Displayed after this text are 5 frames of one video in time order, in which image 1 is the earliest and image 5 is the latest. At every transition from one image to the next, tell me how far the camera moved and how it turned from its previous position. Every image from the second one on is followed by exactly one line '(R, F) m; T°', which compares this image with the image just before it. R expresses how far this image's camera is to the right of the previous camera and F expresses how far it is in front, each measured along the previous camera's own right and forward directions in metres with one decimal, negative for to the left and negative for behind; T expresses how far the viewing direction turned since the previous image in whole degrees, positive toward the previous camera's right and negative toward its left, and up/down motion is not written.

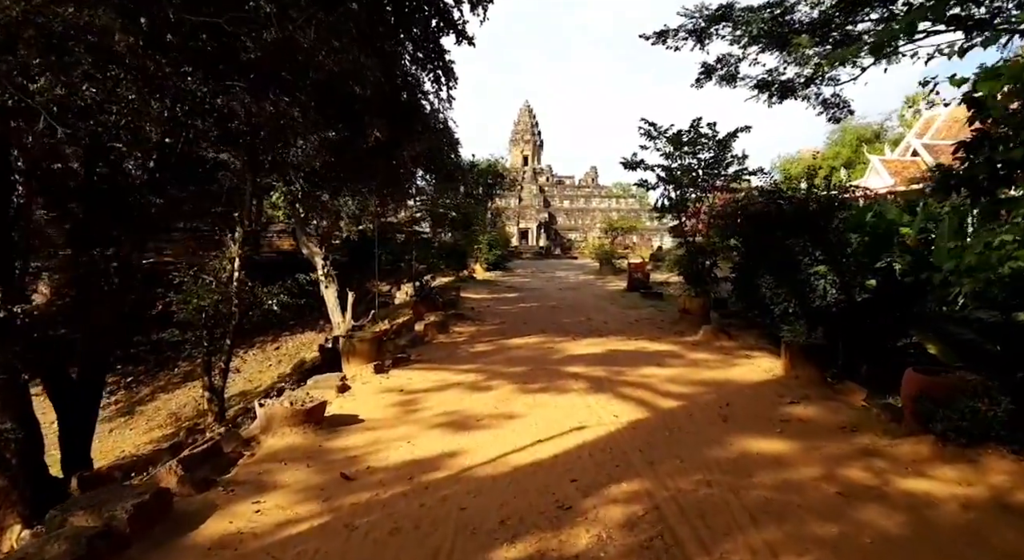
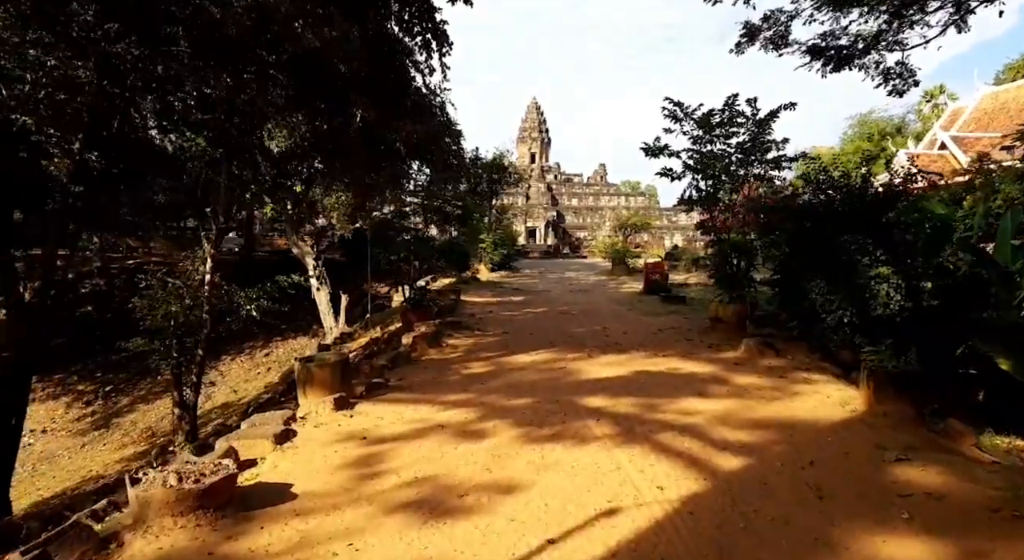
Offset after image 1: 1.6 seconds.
(0.0, +1.2) m; -1°
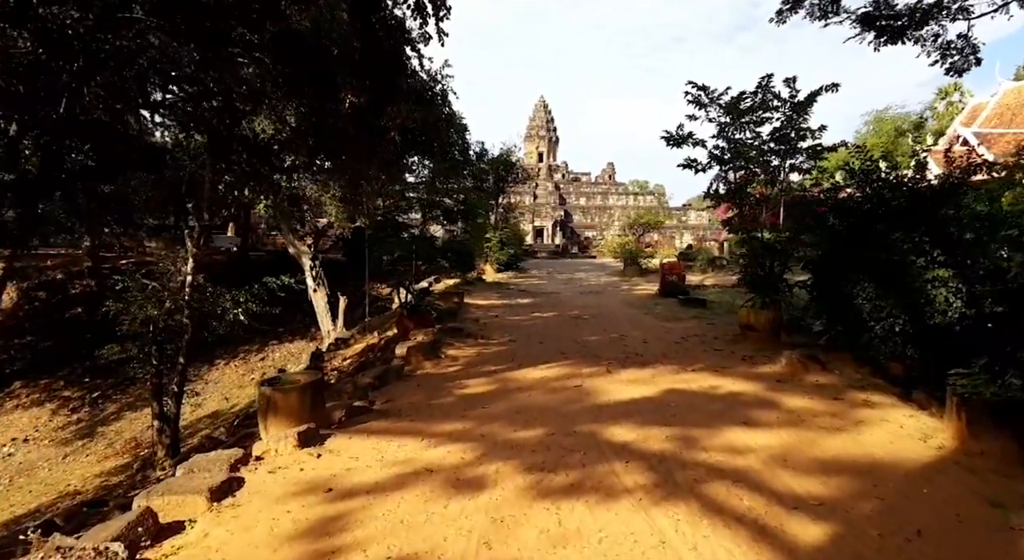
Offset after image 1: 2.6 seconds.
(0.0, +0.8) m; -1°
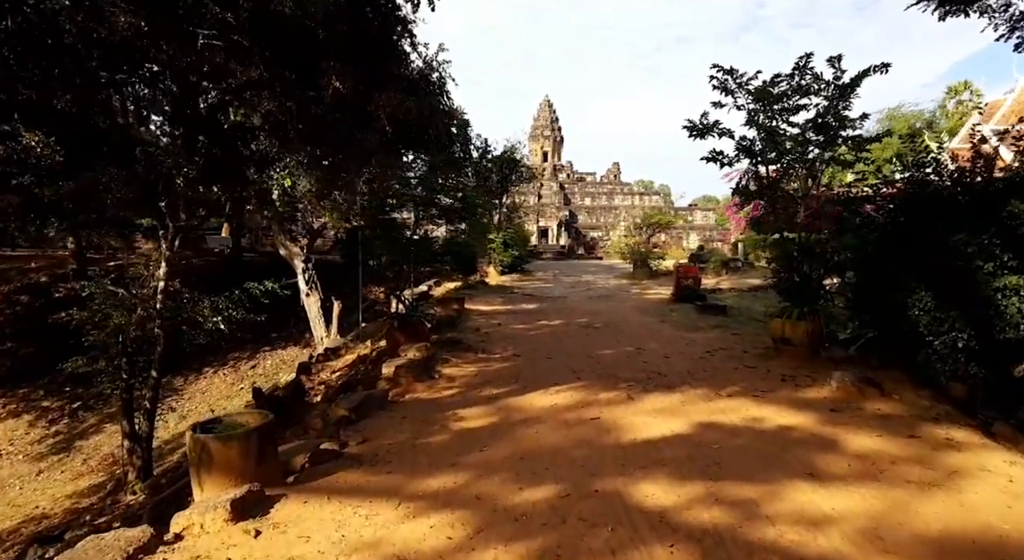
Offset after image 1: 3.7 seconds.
(0.0, +0.8) m; 0°
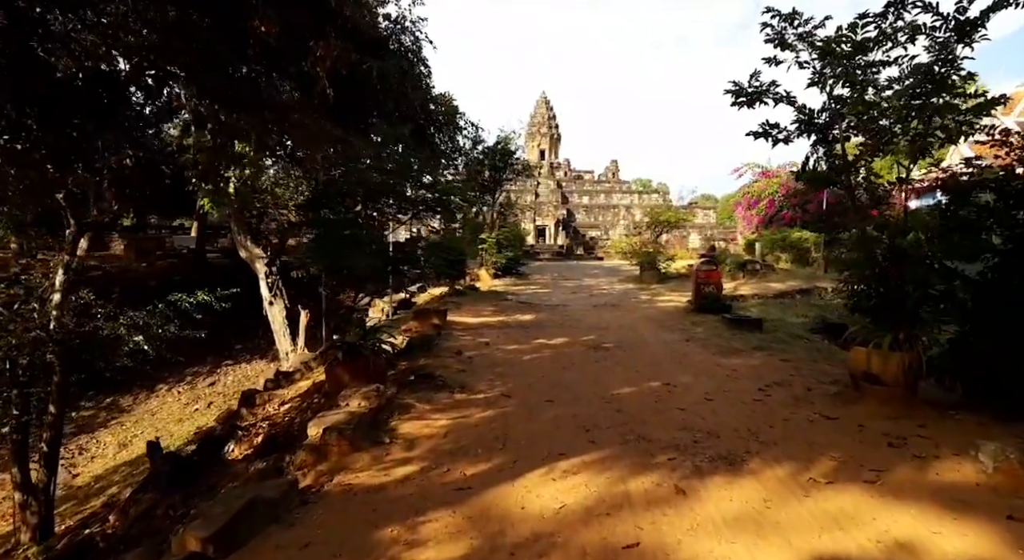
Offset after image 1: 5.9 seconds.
(+0.1, +1.7) m; 0°
